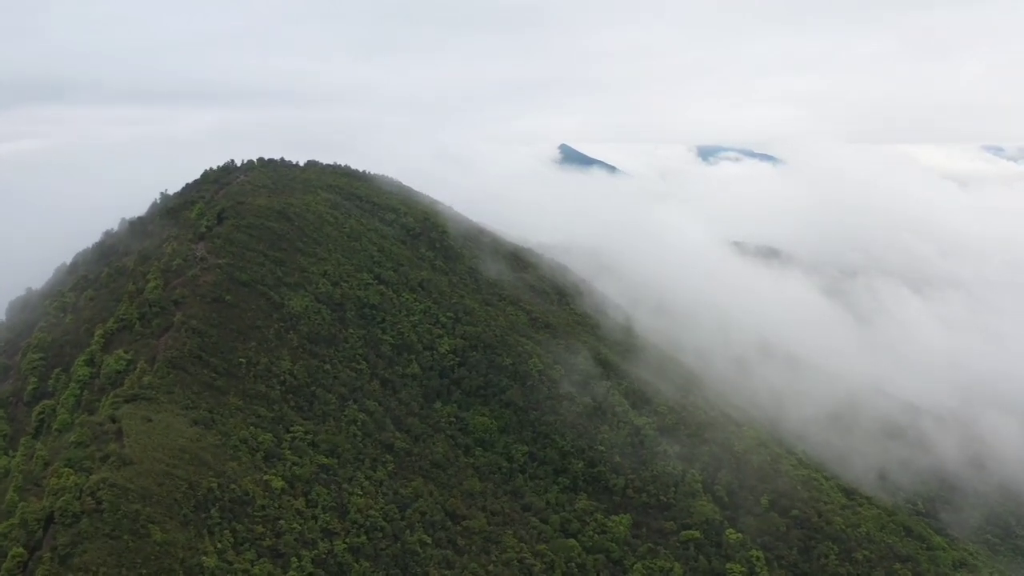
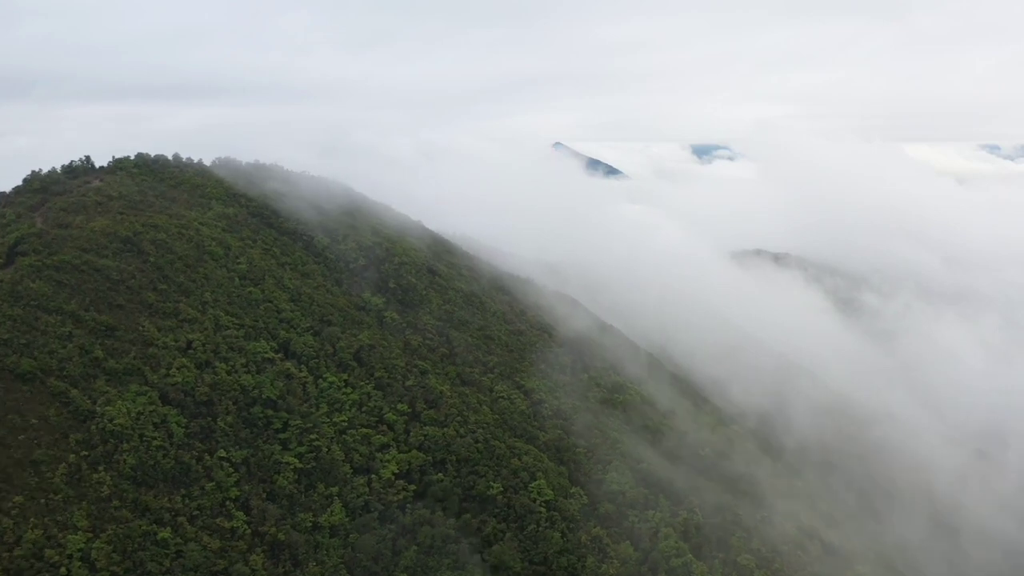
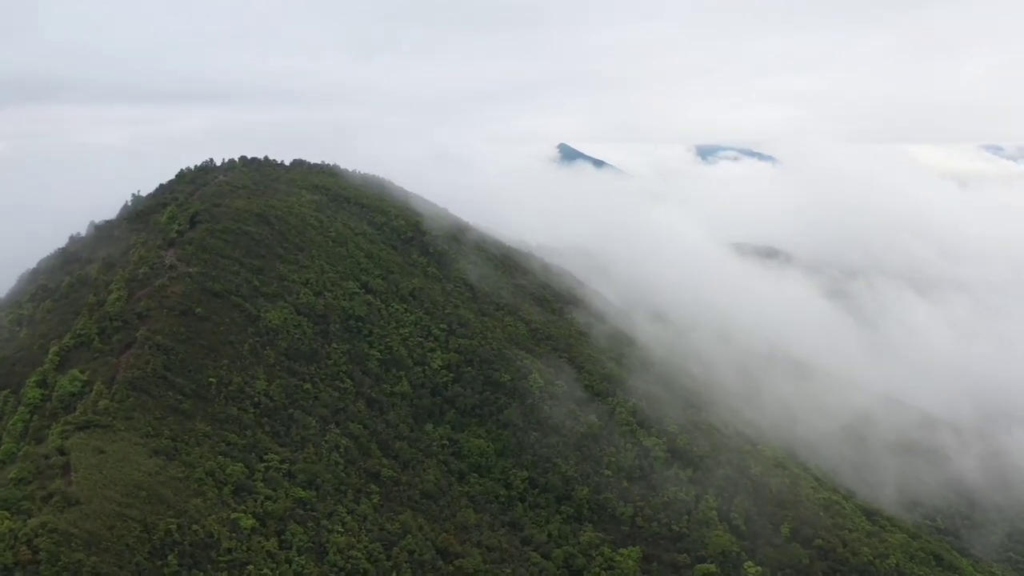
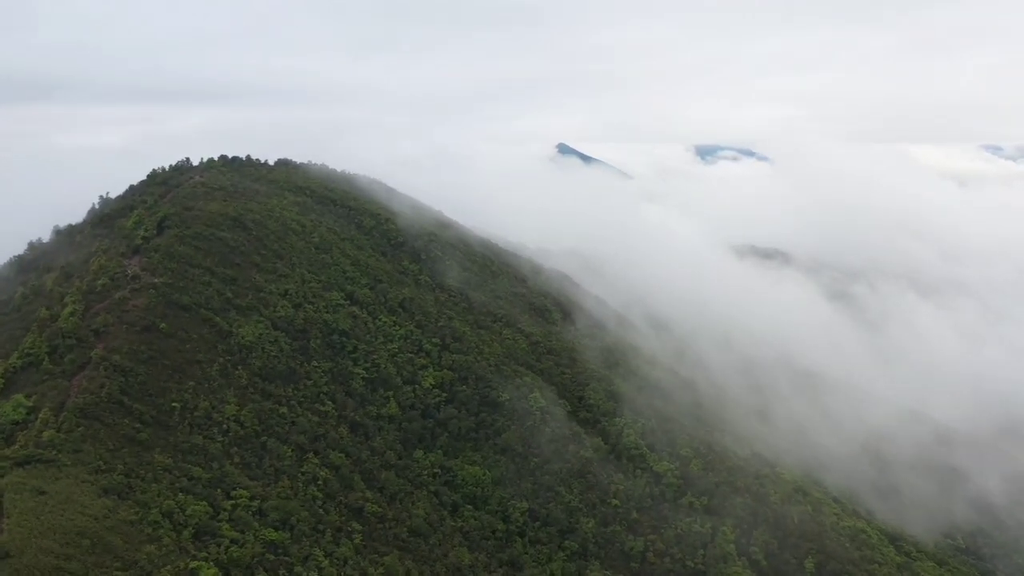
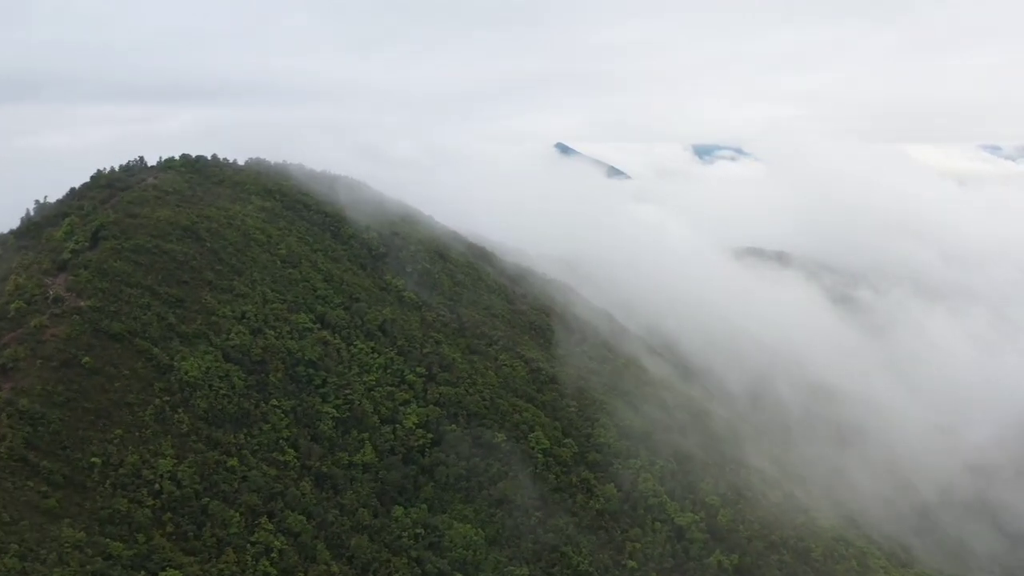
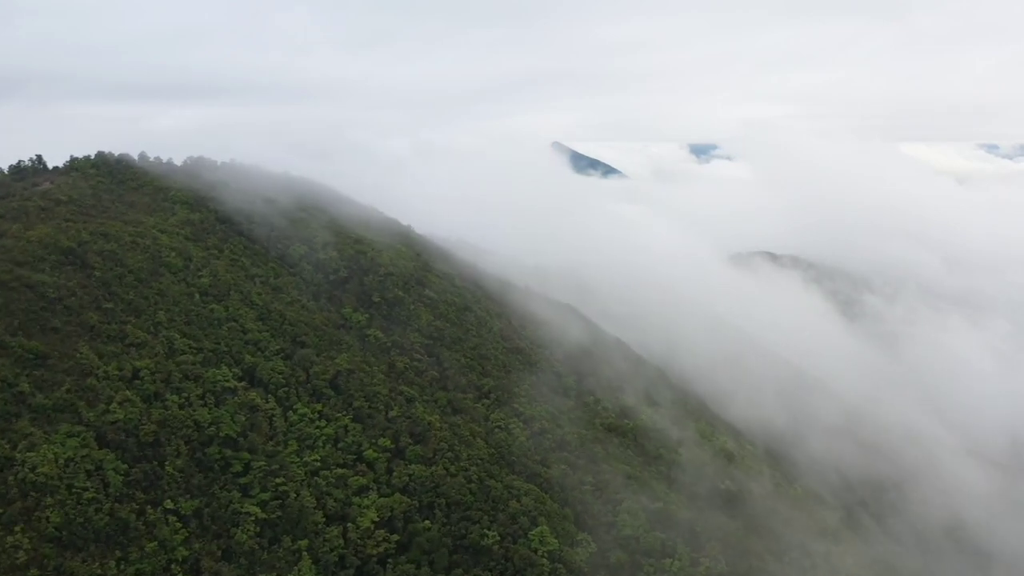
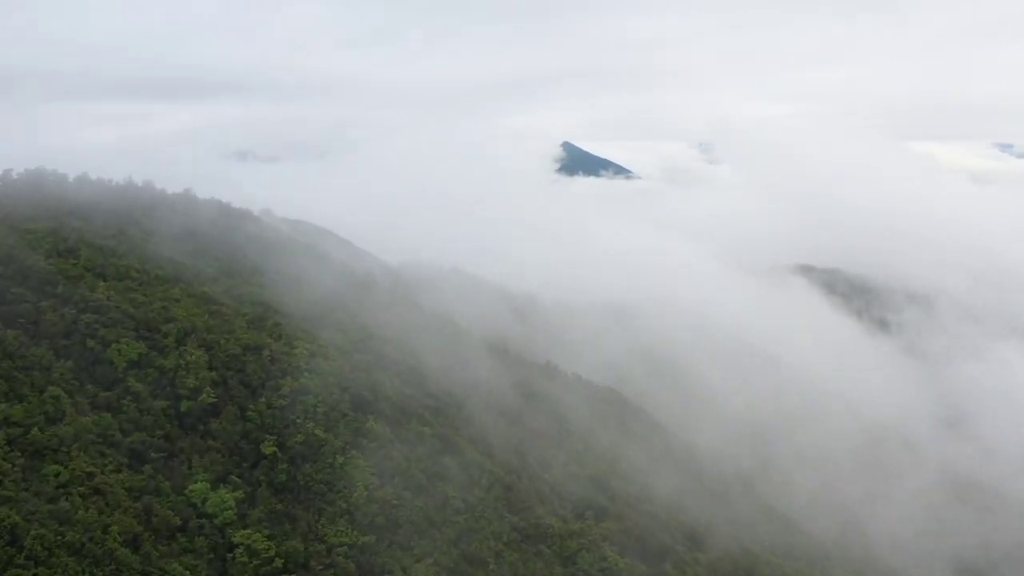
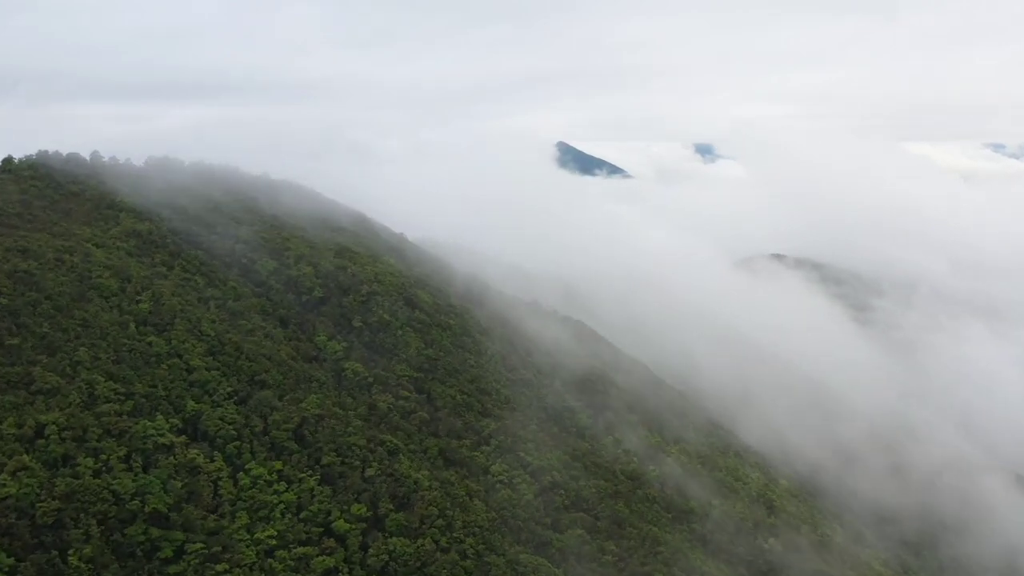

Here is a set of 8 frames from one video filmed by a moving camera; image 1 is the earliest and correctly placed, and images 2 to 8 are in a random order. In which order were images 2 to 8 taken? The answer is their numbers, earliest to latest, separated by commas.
3, 4, 5, 2, 6, 8, 7
